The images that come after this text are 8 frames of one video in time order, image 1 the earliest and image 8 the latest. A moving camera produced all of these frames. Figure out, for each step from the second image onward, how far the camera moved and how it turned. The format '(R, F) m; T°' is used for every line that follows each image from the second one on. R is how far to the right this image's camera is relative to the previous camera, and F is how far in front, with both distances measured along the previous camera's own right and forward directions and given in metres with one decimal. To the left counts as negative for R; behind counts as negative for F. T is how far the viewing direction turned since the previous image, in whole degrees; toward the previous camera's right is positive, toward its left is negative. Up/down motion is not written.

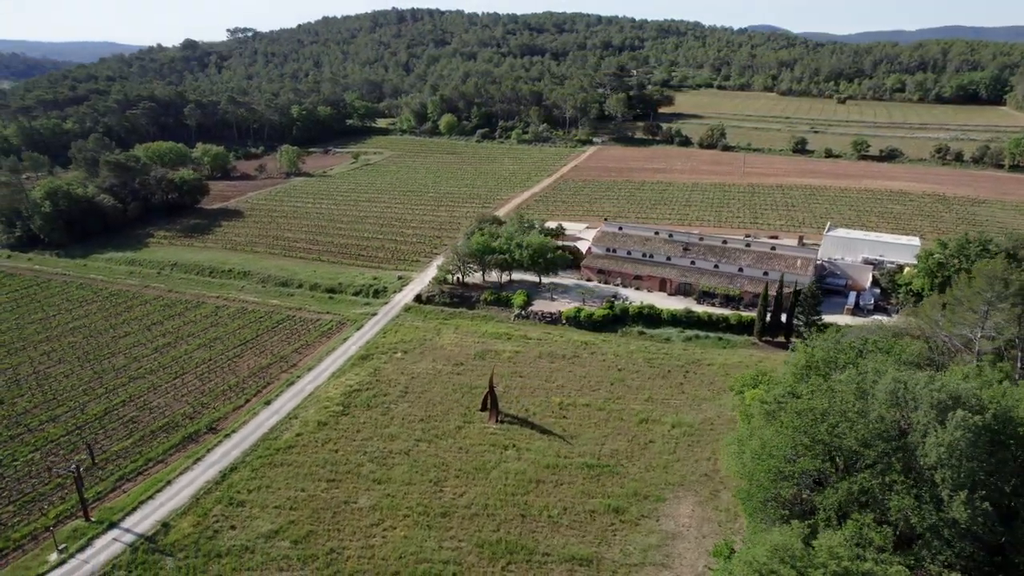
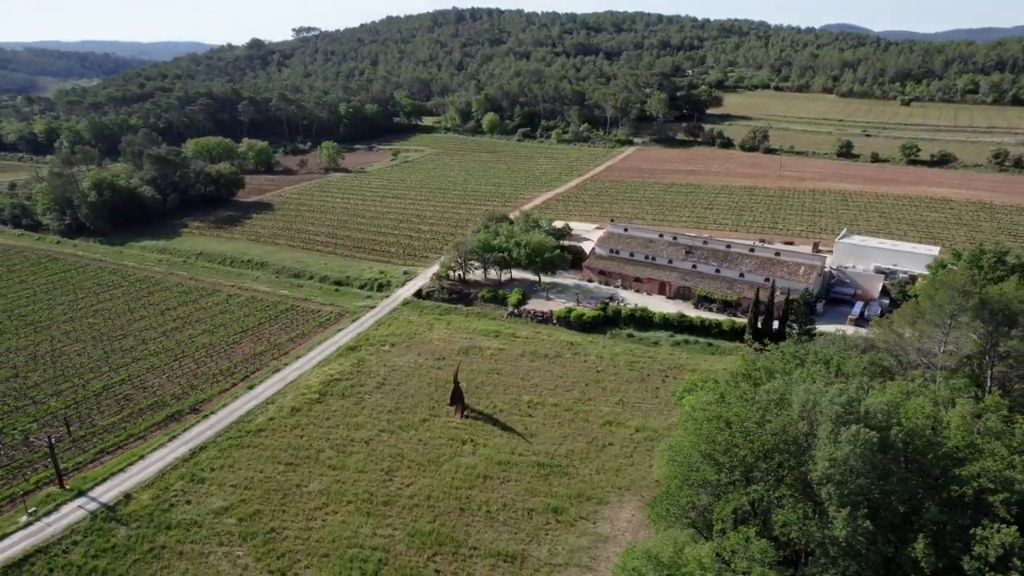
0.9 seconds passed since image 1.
(+4.7, -0.1) m; -5°
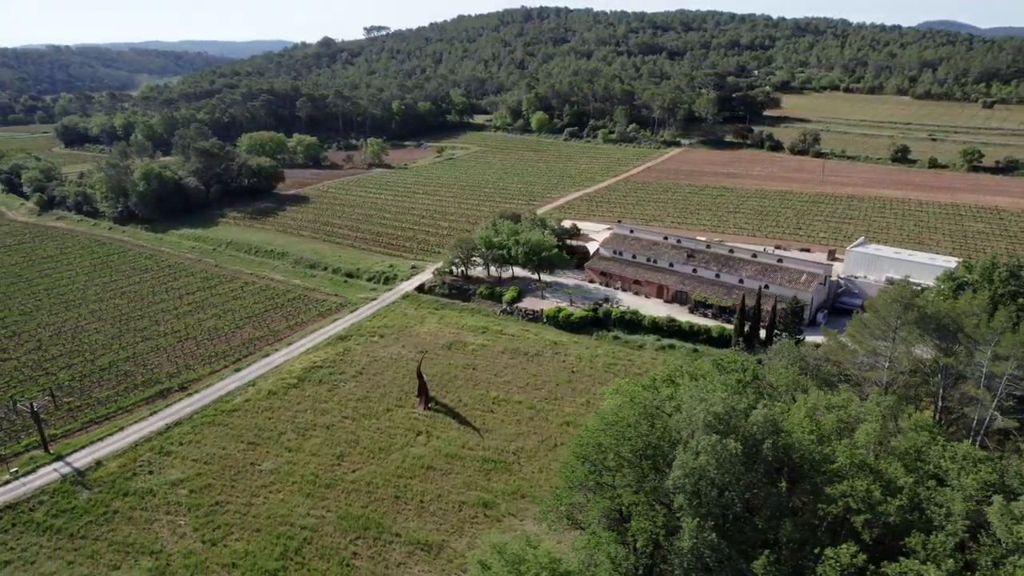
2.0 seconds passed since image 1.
(+5.4, 0.0) m; -6°
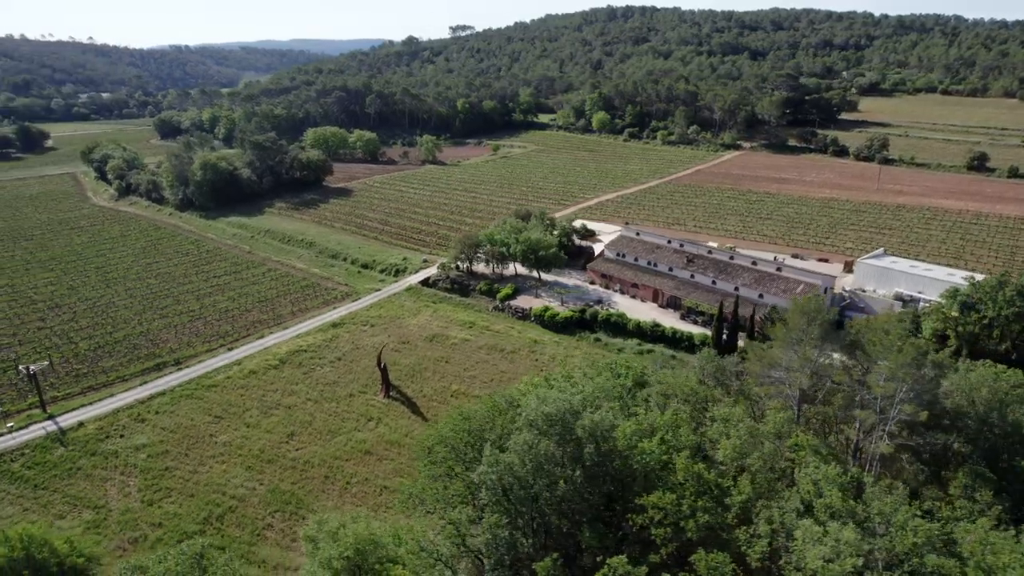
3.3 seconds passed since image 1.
(+6.7, 0.0) m; -7°
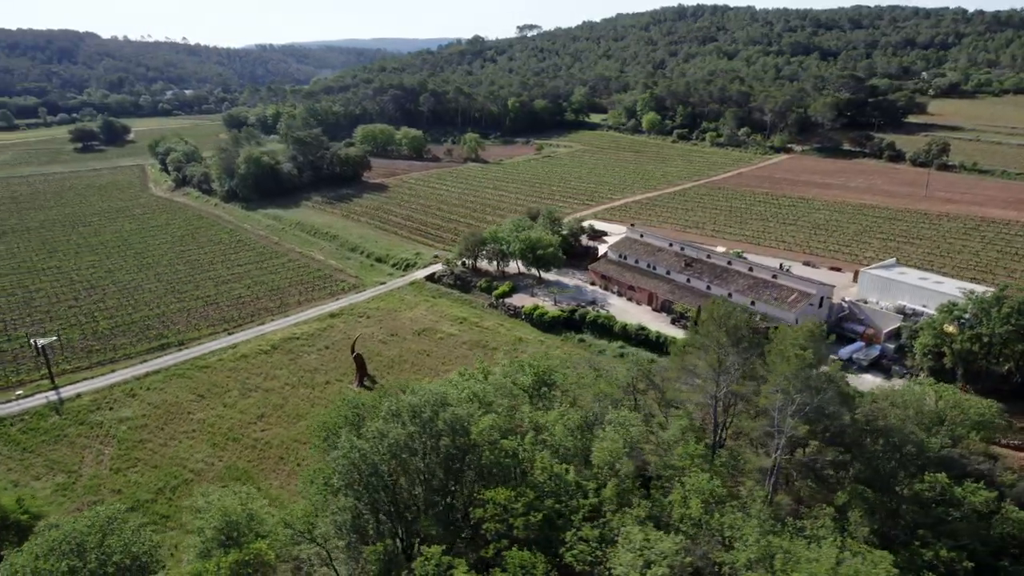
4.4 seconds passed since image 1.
(+5.3, 0.0) m; -6°
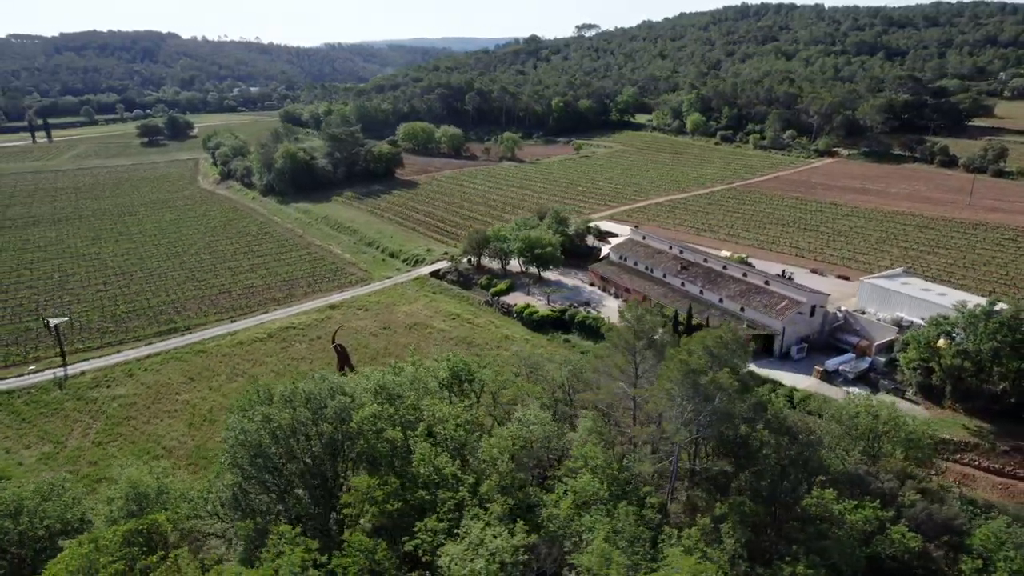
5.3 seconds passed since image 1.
(+4.7, -0.1) m; -5°
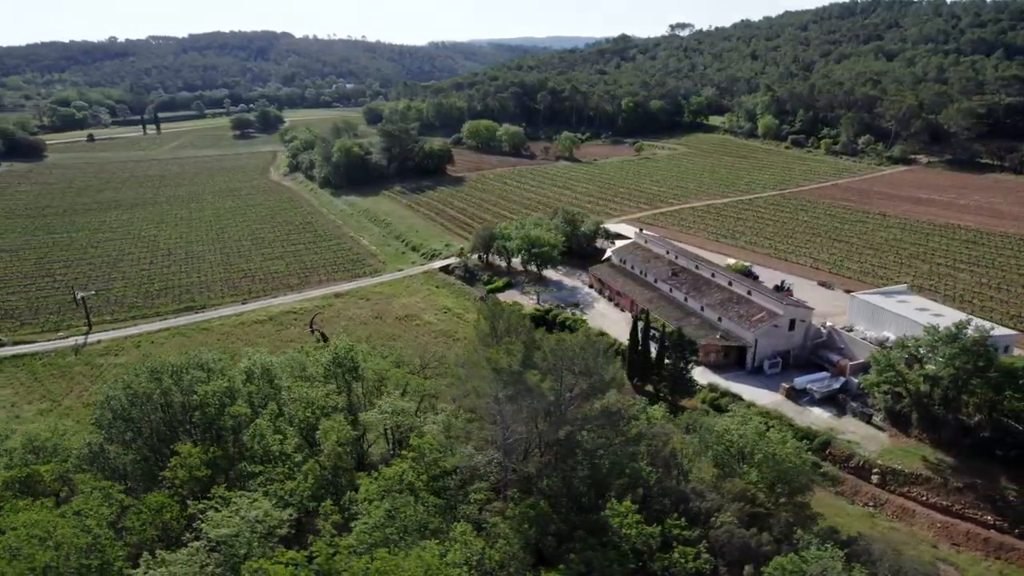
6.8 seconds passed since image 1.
(+7.3, +0.1) m; -8°
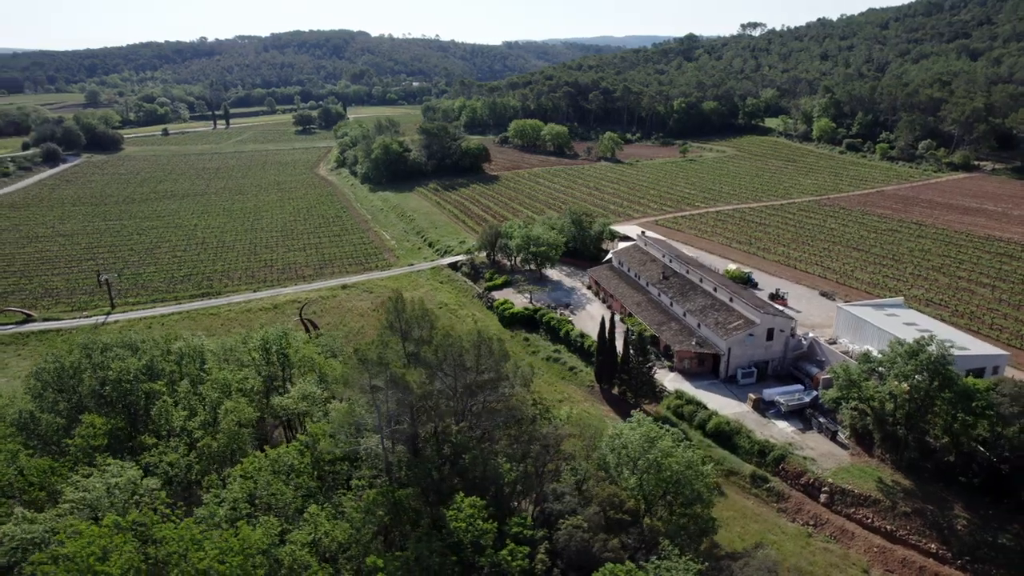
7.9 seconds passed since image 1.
(+5.3, -0.1) m; -6°
